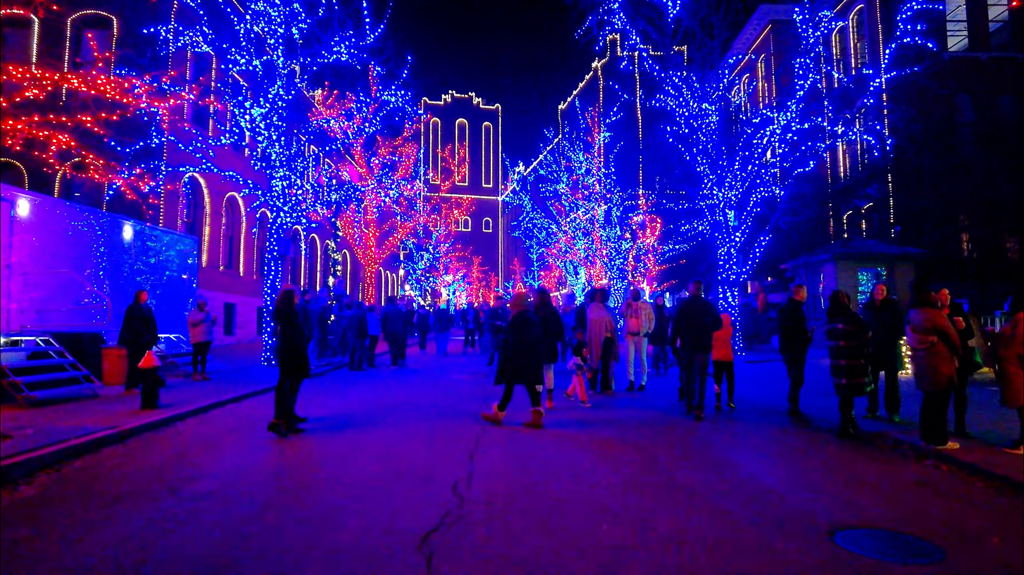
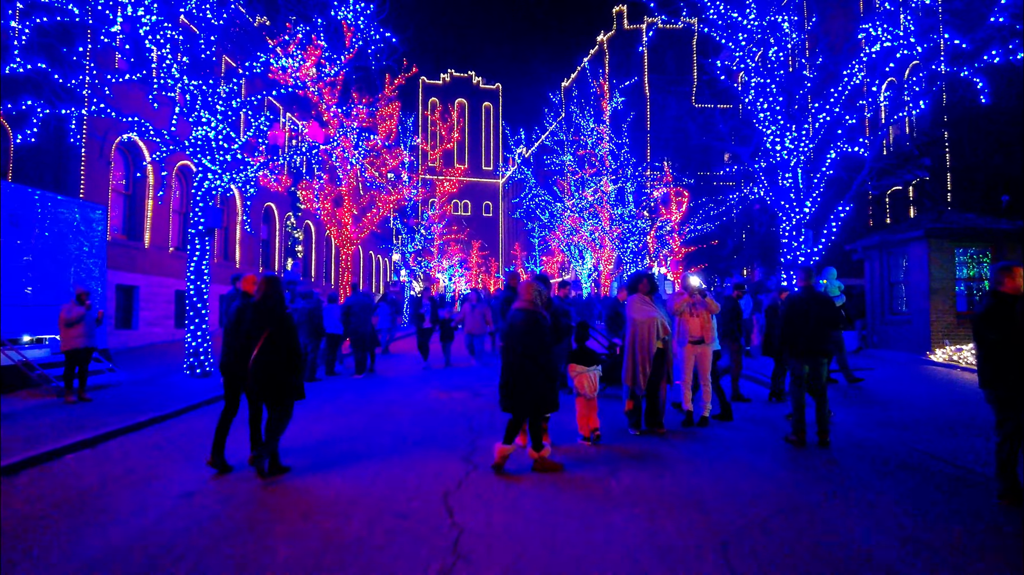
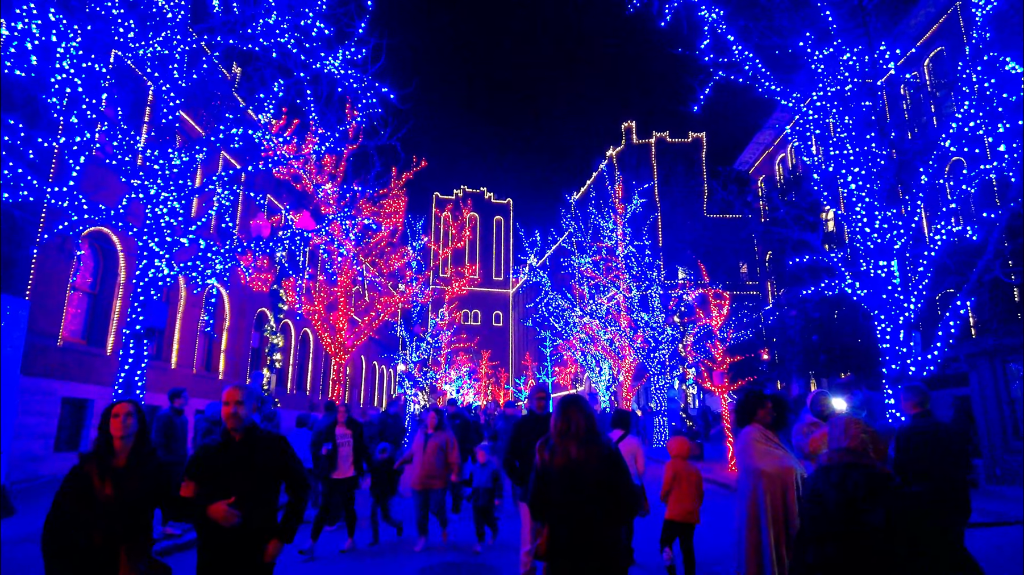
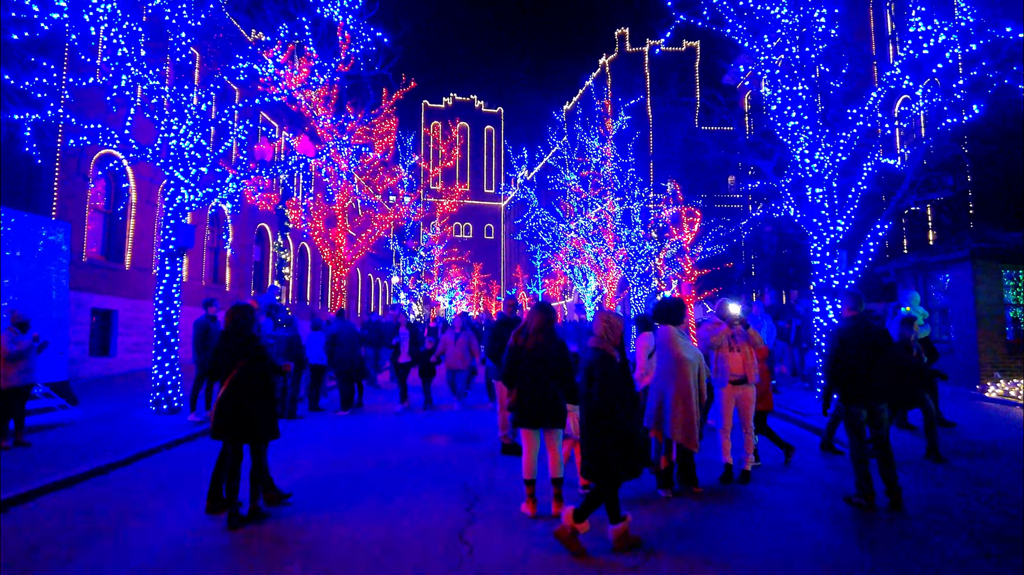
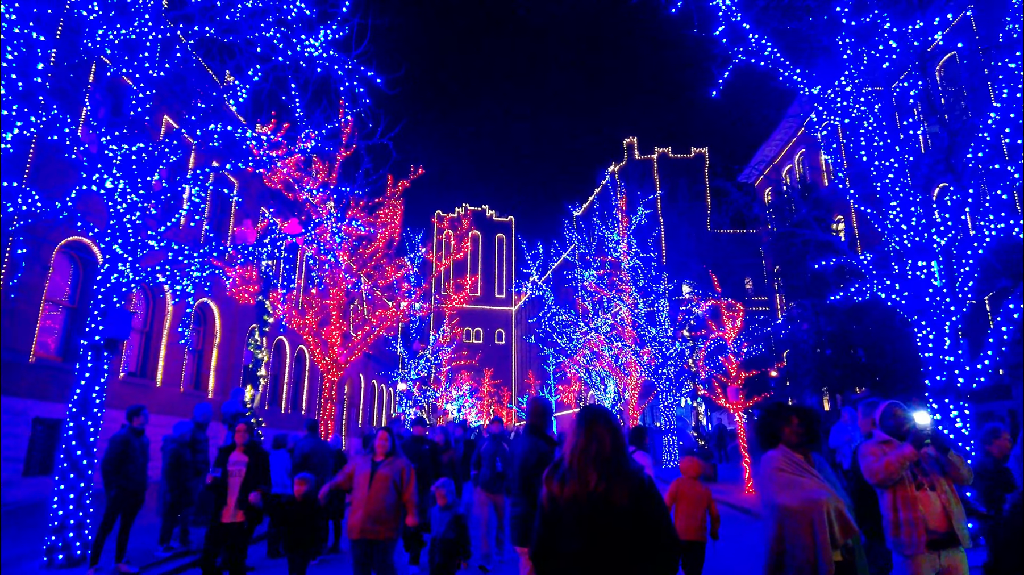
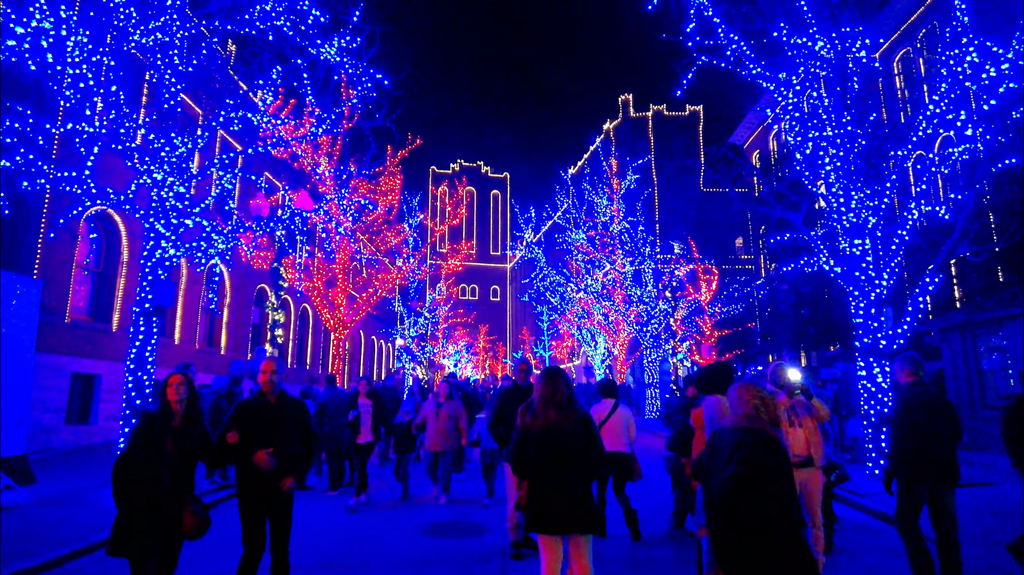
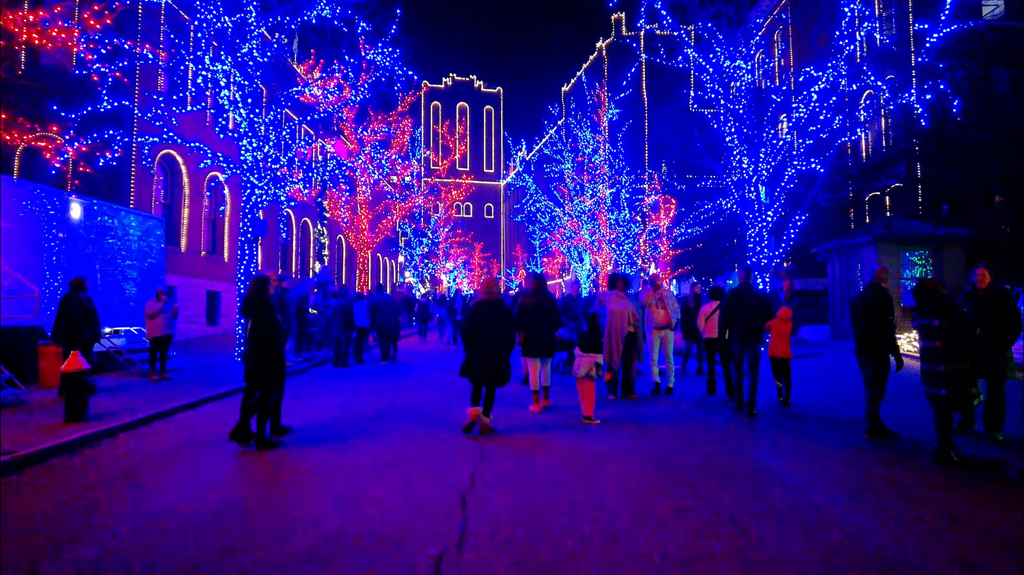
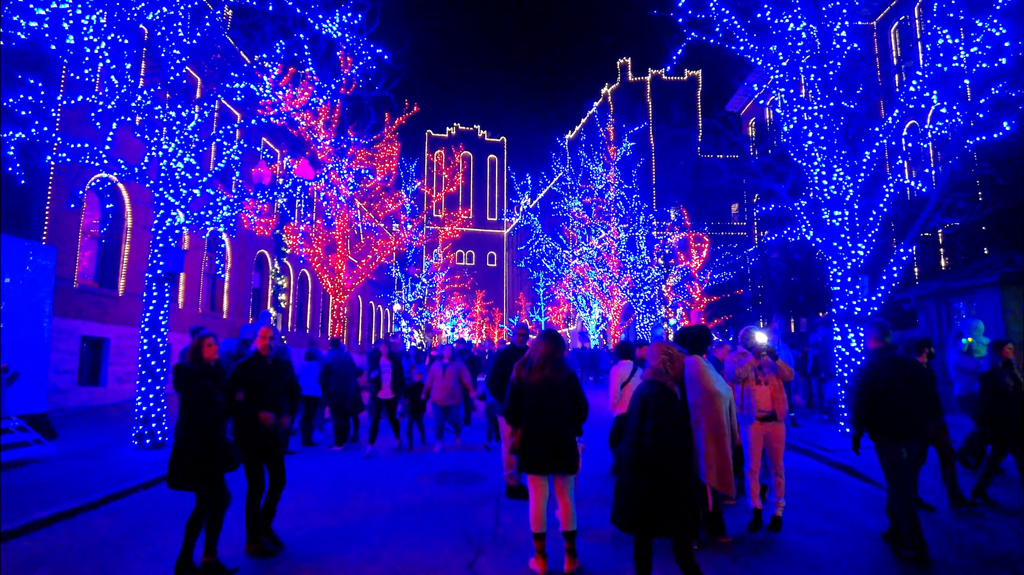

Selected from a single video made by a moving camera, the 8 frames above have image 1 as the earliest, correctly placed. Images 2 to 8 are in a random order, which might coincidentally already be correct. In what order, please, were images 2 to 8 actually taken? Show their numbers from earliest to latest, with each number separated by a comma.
7, 2, 4, 8, 6, 3, 5
